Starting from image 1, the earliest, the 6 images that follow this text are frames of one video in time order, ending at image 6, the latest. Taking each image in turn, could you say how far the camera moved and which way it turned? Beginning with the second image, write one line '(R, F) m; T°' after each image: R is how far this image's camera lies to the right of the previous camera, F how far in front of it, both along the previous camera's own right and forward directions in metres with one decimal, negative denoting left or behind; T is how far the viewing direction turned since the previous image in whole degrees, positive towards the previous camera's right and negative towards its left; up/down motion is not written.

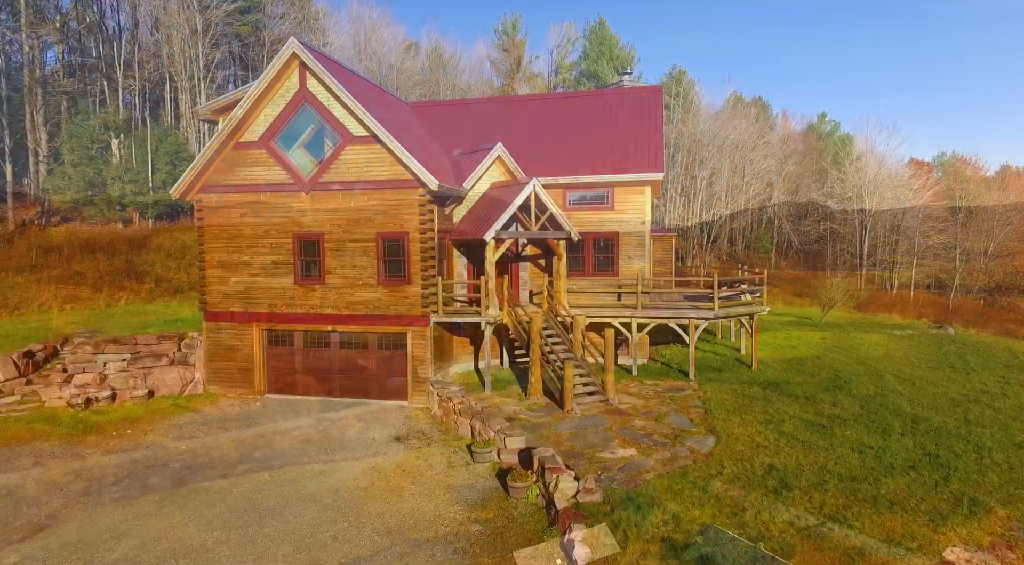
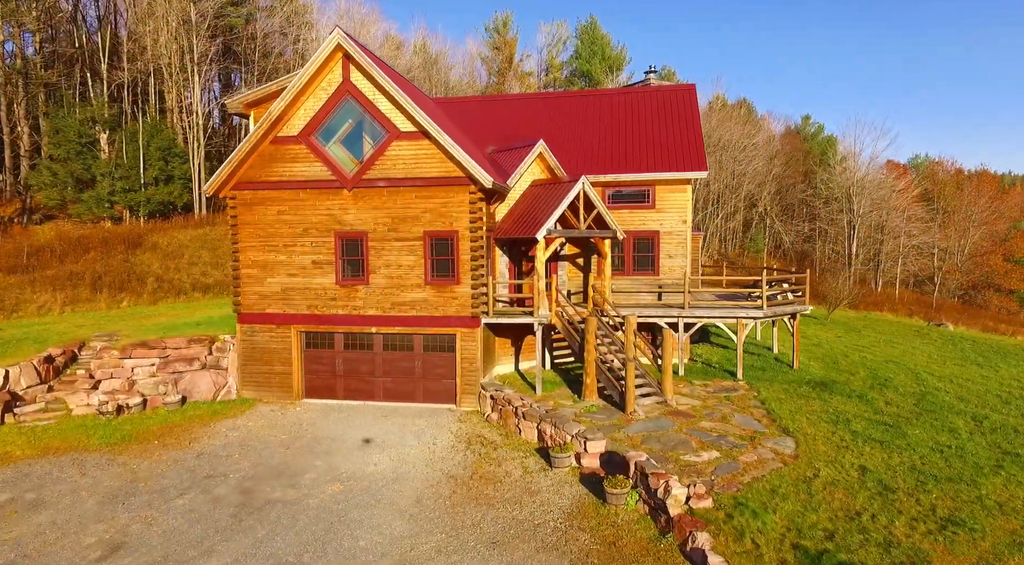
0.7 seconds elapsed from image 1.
(-2.3, +0.5) m; +3°
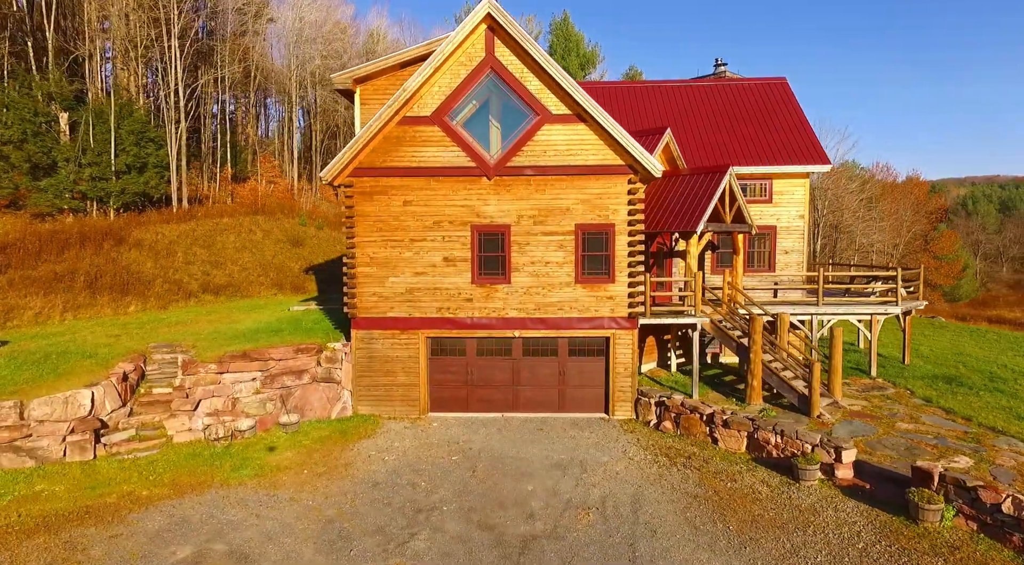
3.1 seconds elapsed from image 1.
(-6.4, +2.0) m; +8°
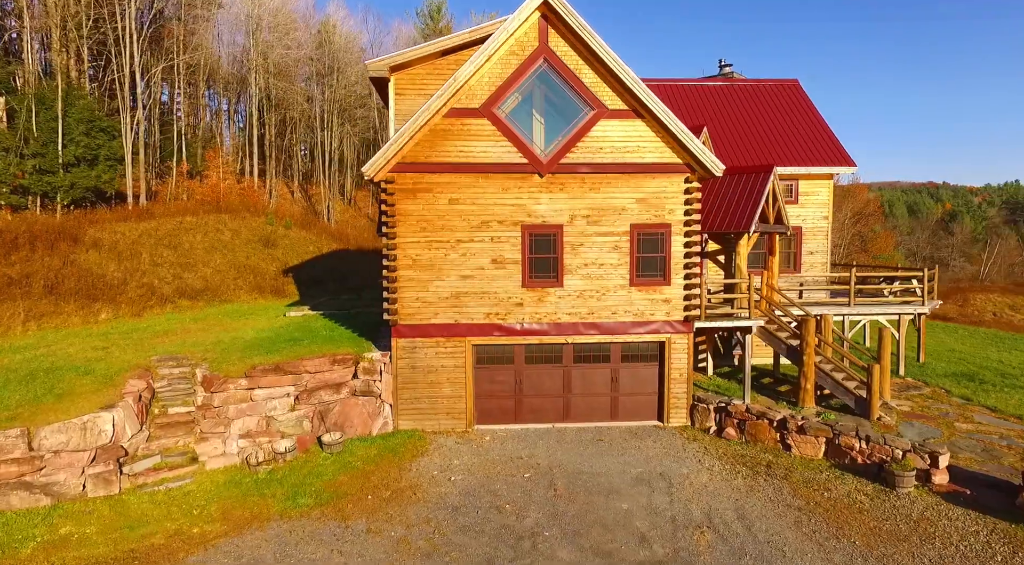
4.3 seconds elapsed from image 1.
(-2.9, +1.1) m; +6°
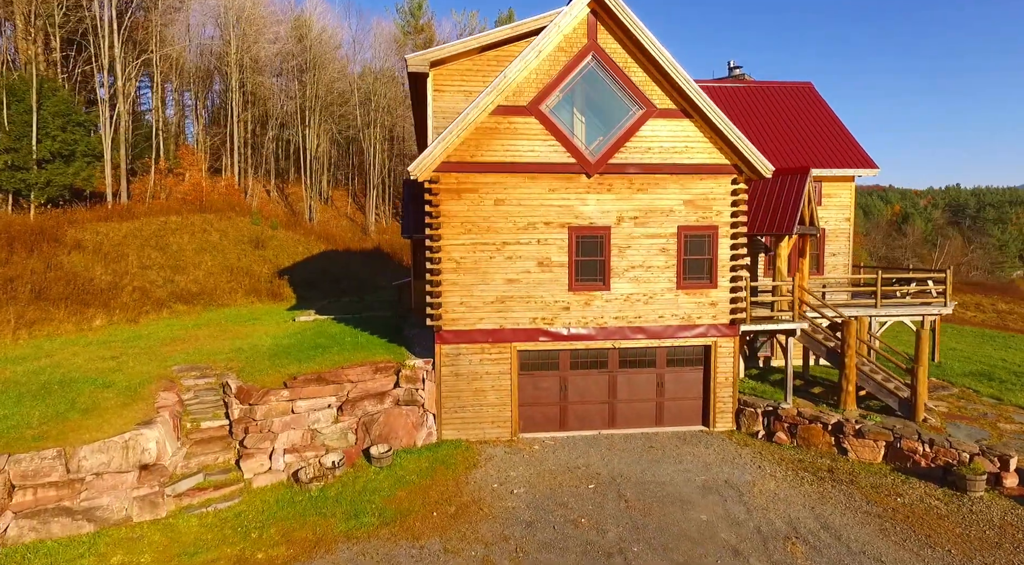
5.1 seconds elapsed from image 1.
(-2.0, +0.6) m; +3°
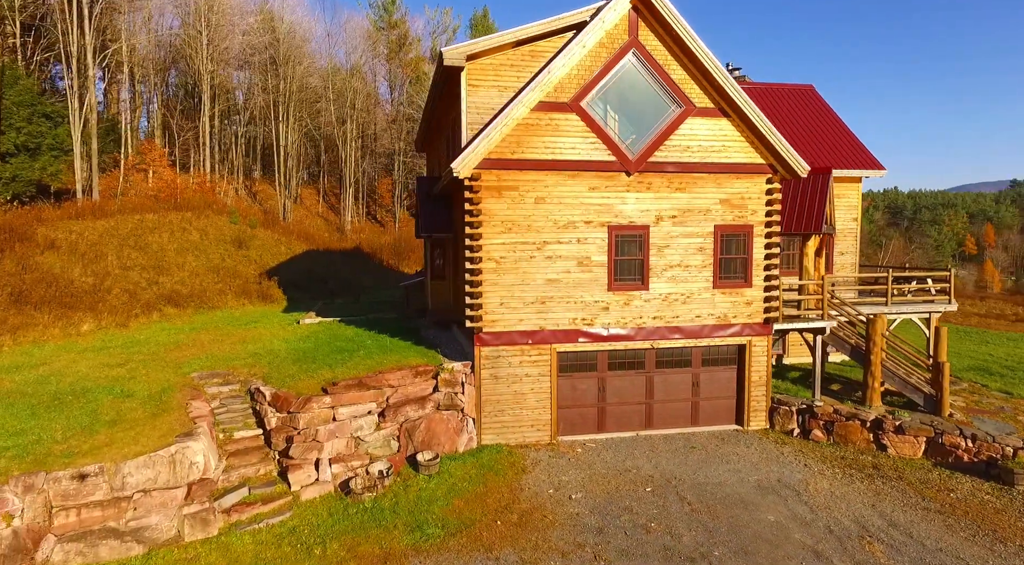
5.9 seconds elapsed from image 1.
(-2.0, +0.4) m; +4°
